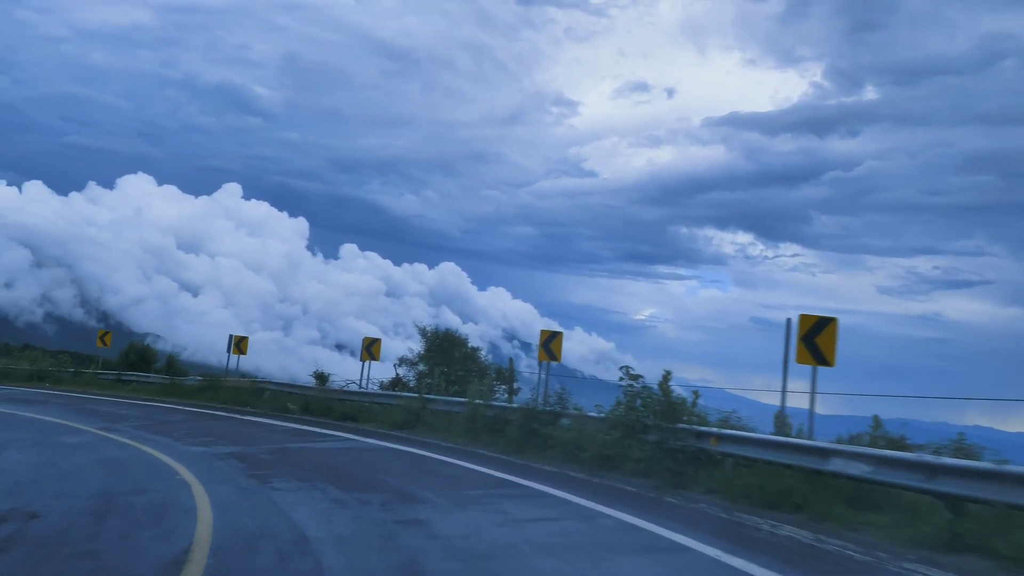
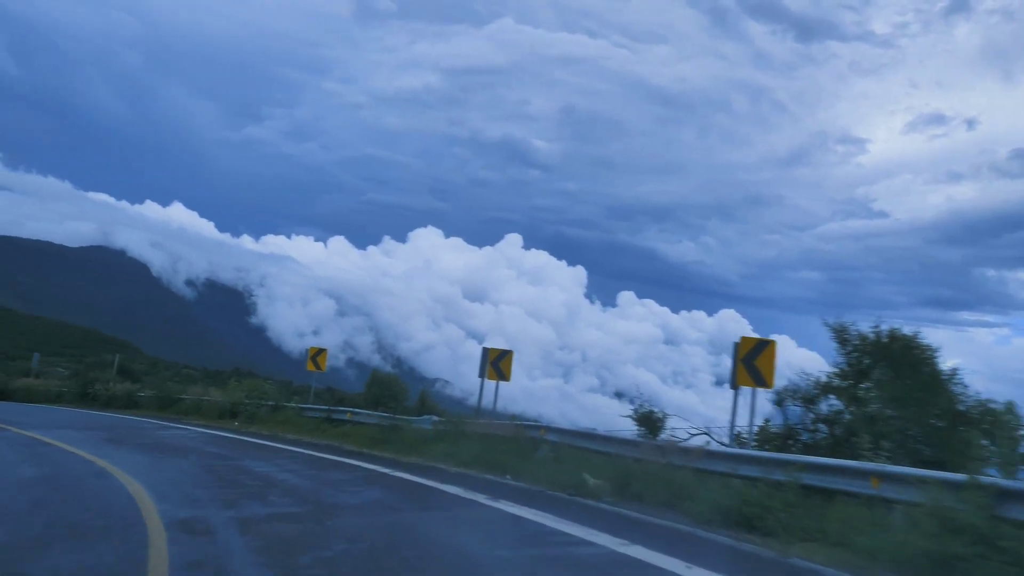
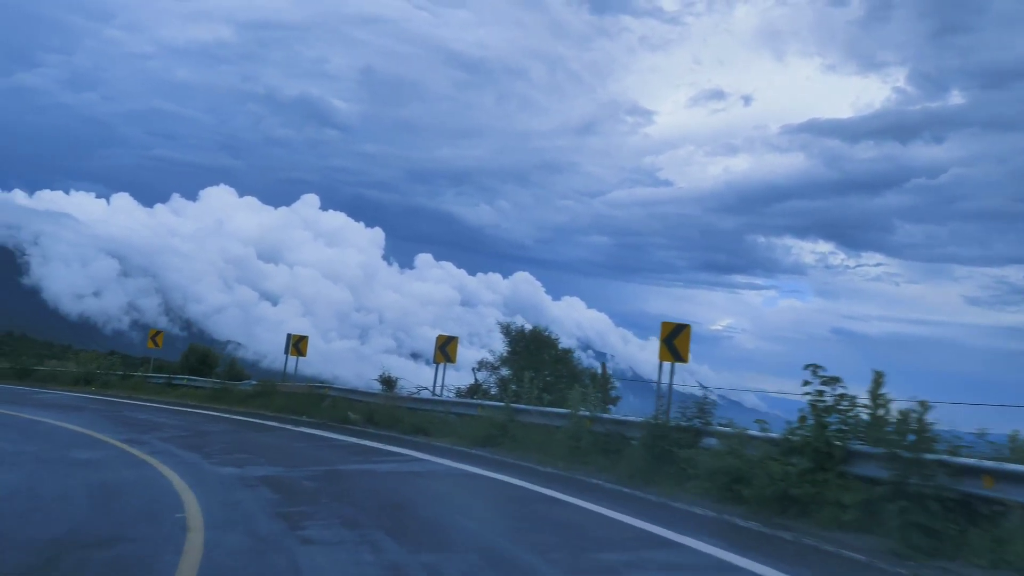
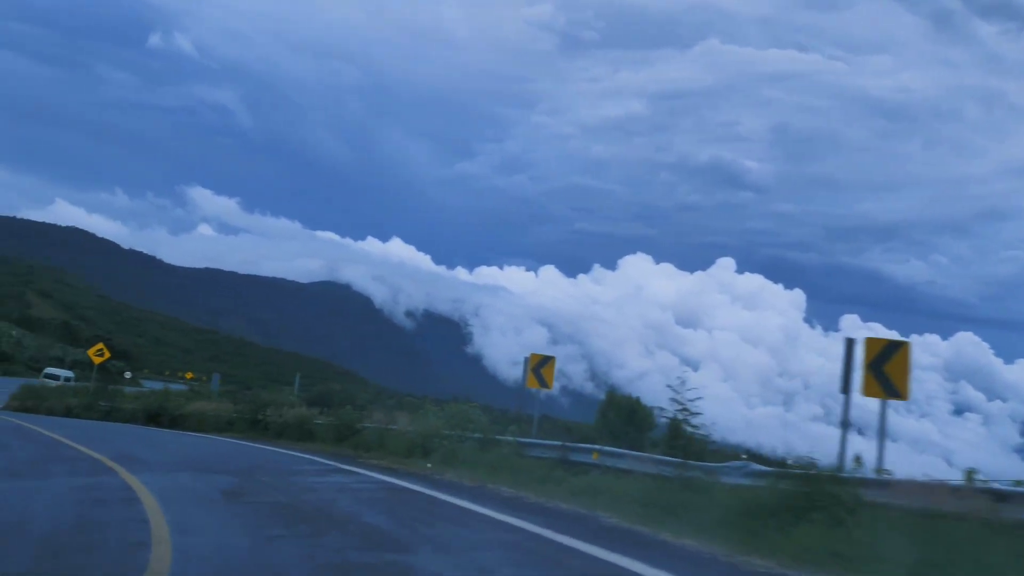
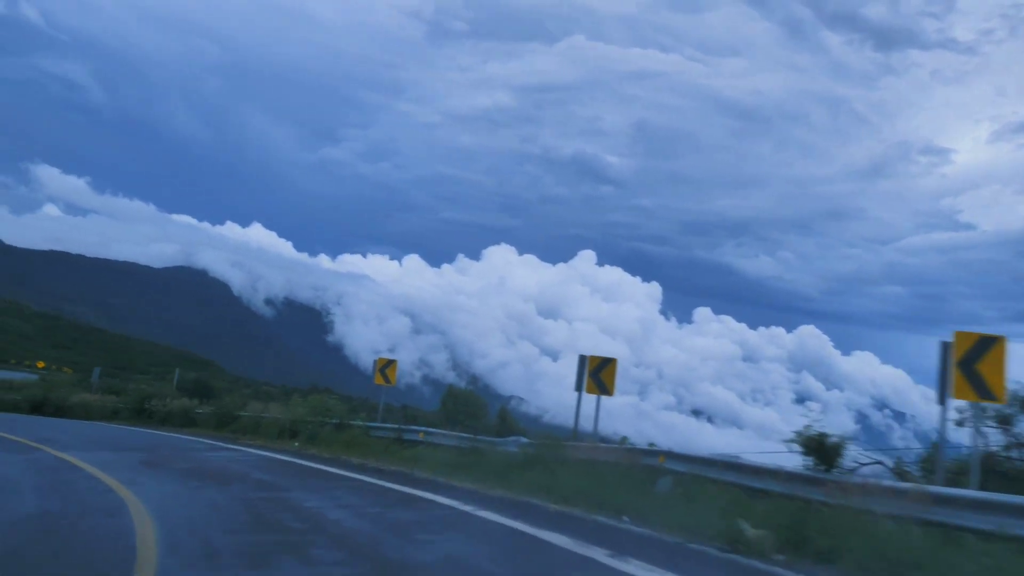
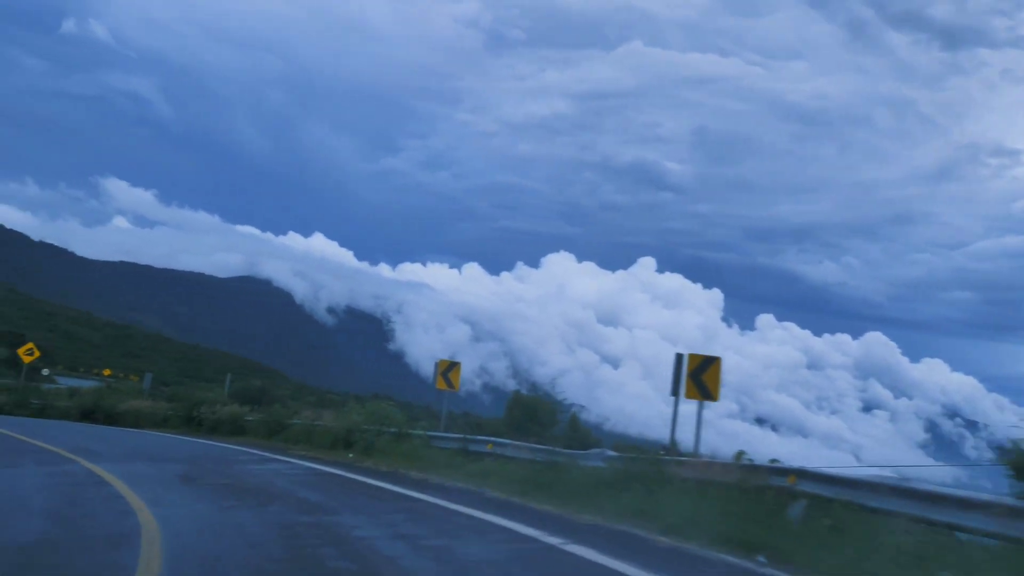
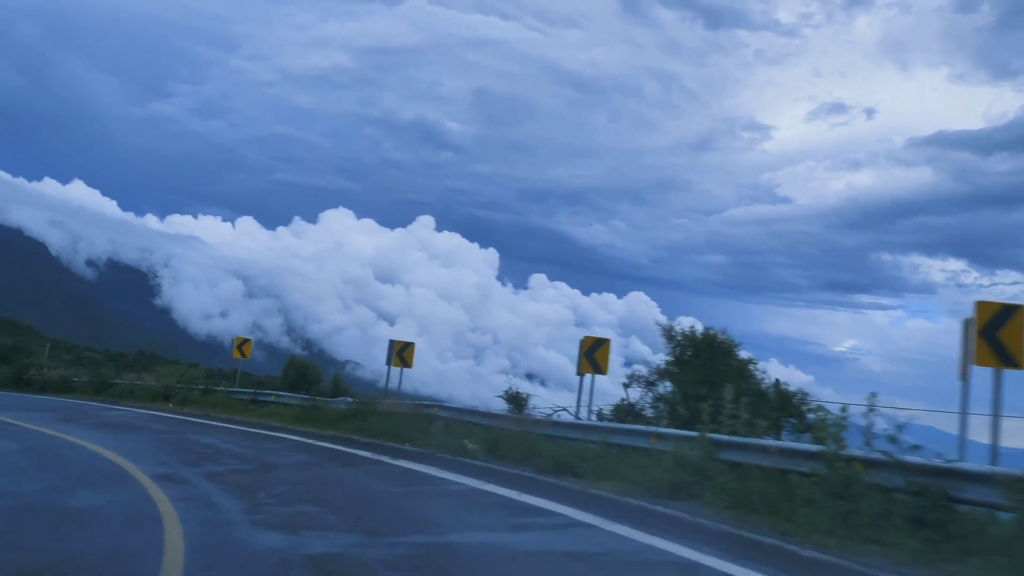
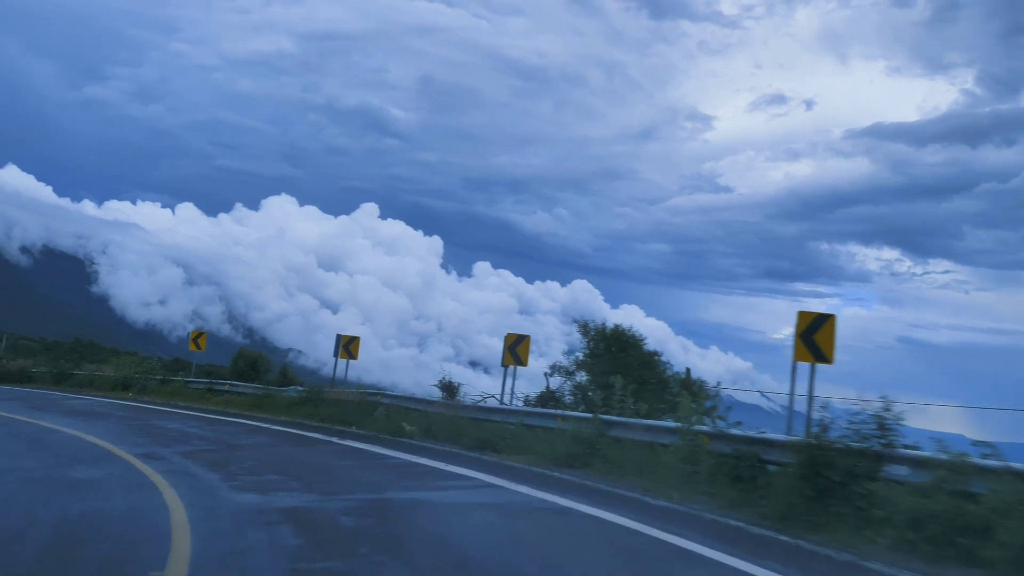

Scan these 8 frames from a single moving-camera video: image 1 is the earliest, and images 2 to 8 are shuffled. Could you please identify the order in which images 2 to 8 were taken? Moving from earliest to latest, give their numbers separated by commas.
3, 8, 7, 2, 5, 6, 4
